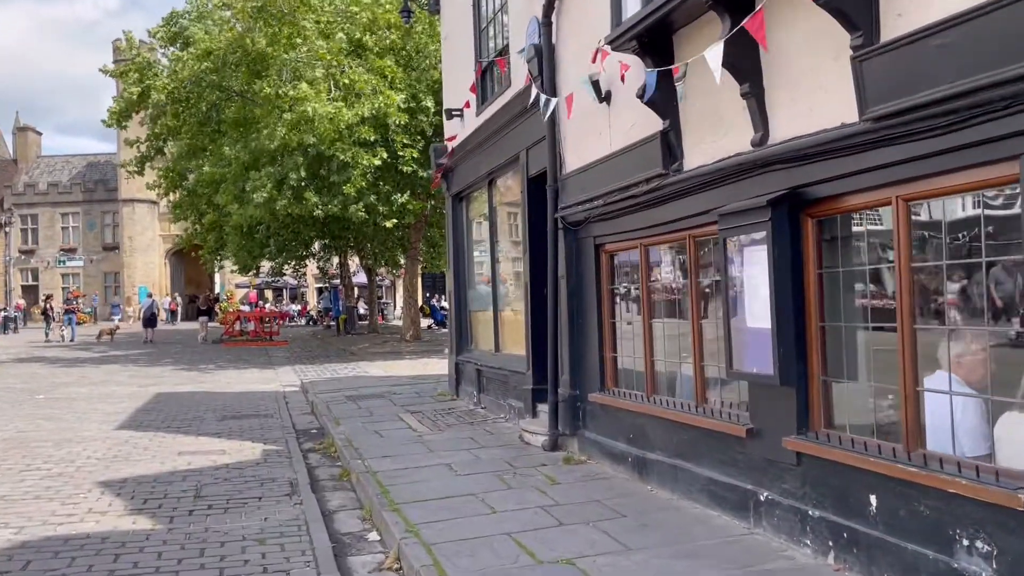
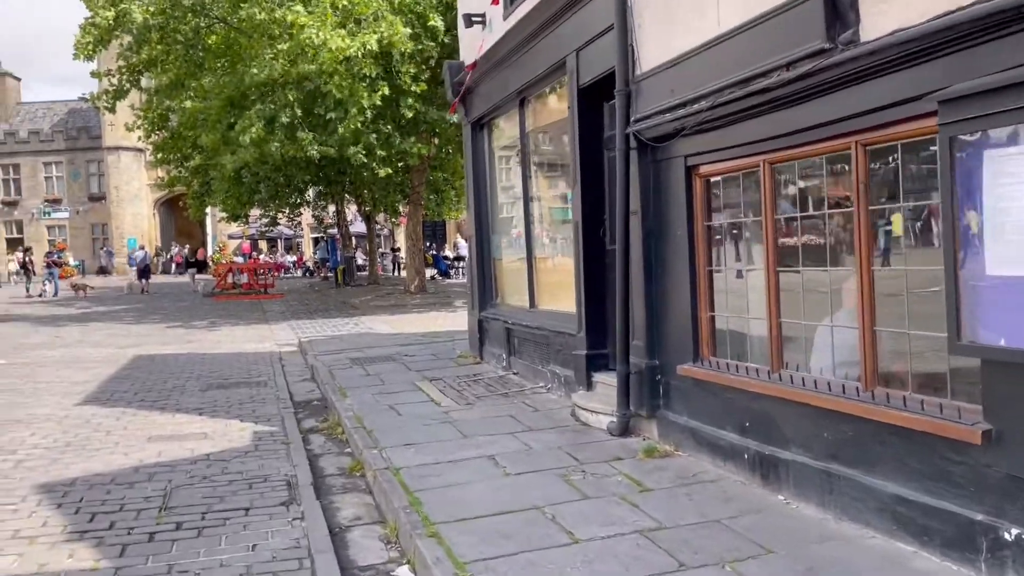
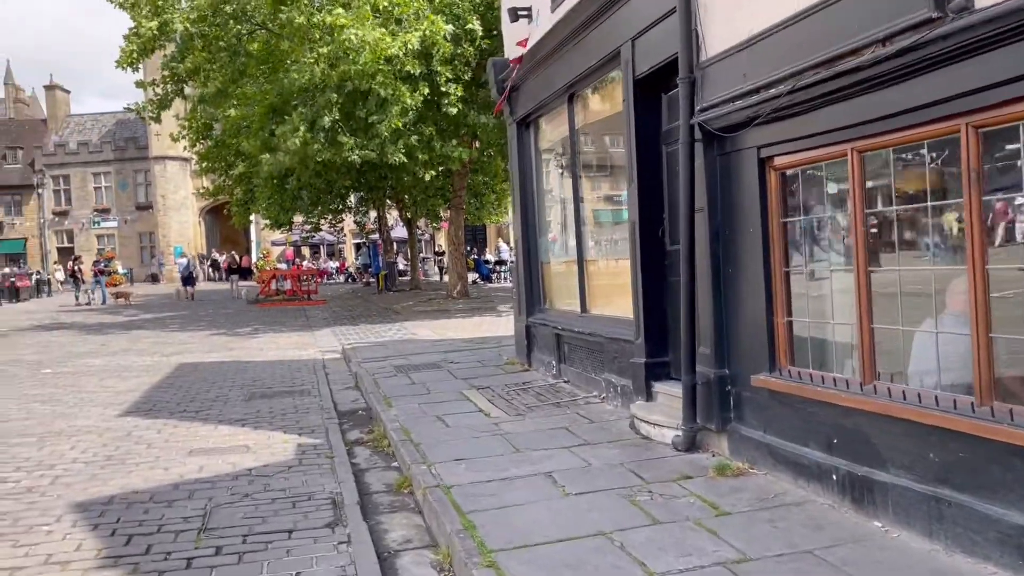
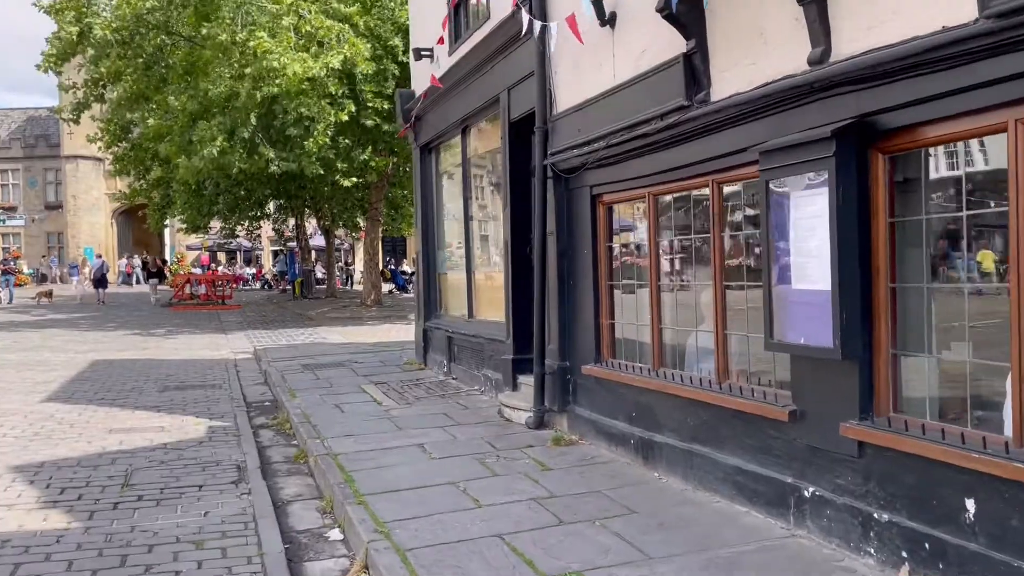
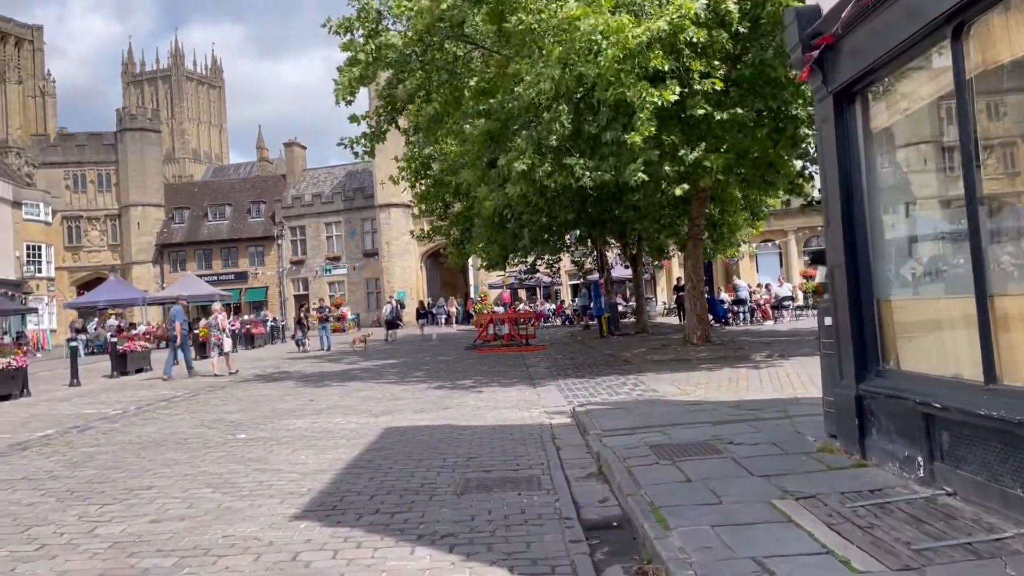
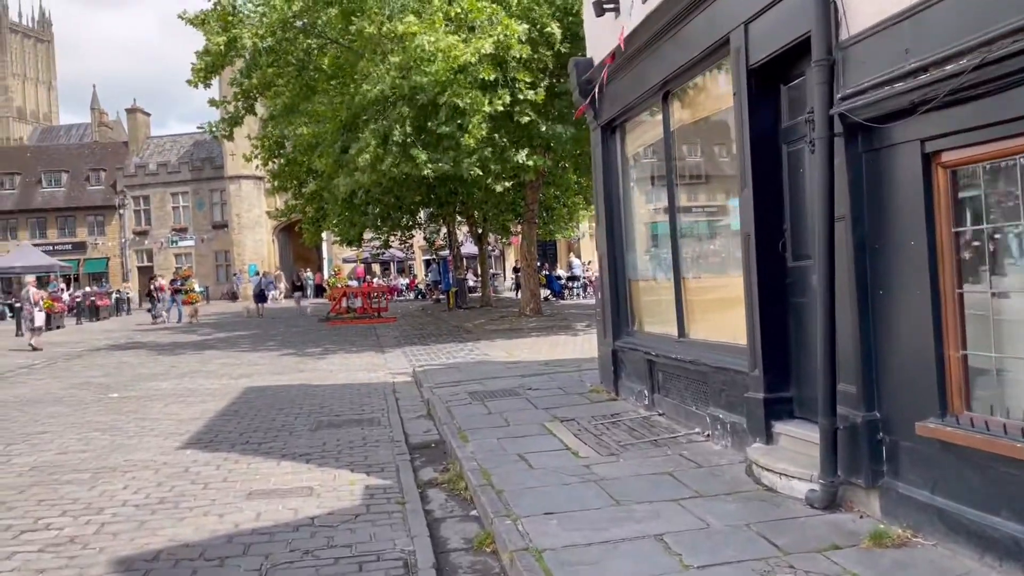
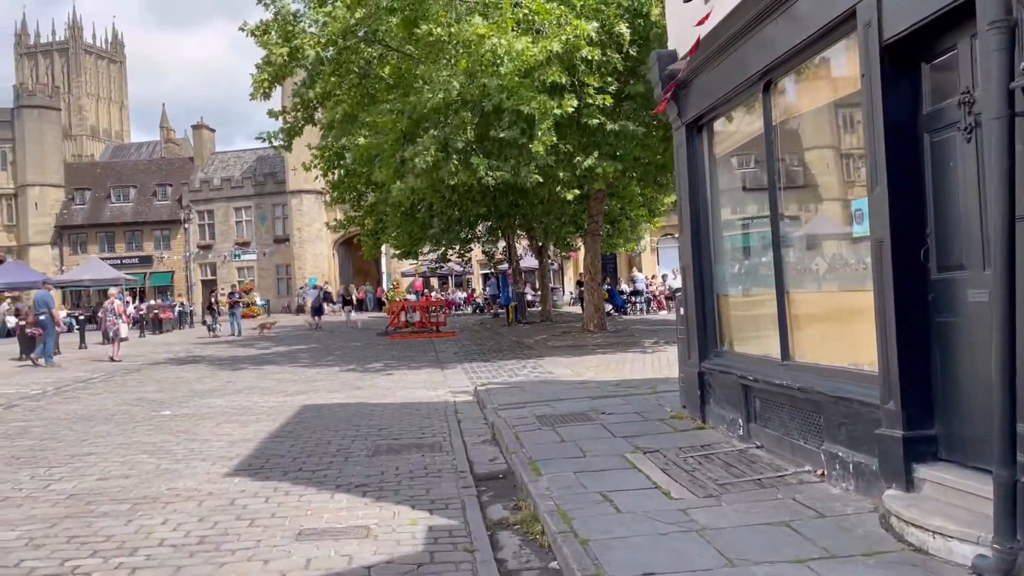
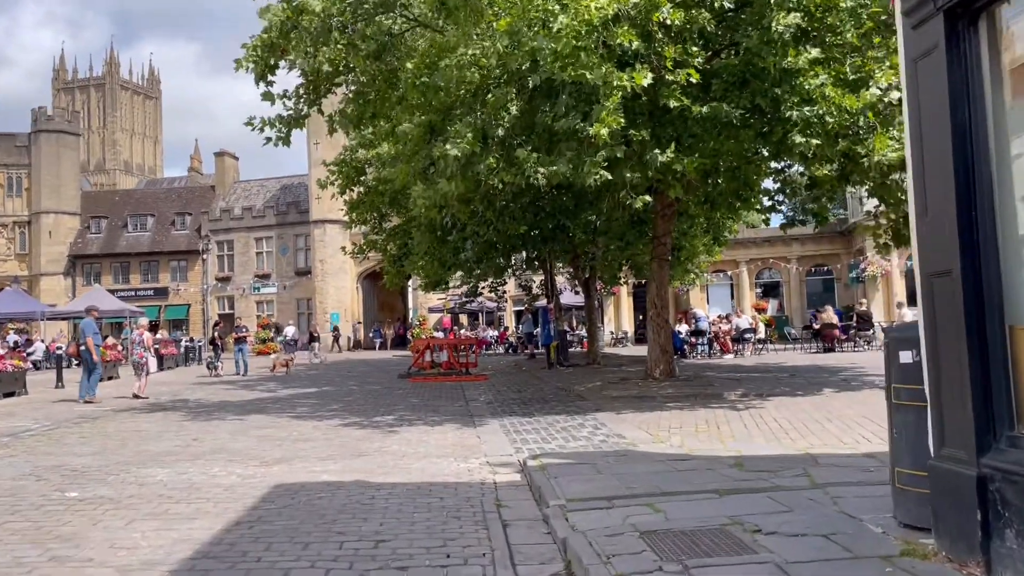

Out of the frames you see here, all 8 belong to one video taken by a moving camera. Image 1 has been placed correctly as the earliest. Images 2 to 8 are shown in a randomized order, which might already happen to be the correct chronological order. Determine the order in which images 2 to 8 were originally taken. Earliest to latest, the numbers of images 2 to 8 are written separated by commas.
4, 2, 3, 6, 7, 5, 8
